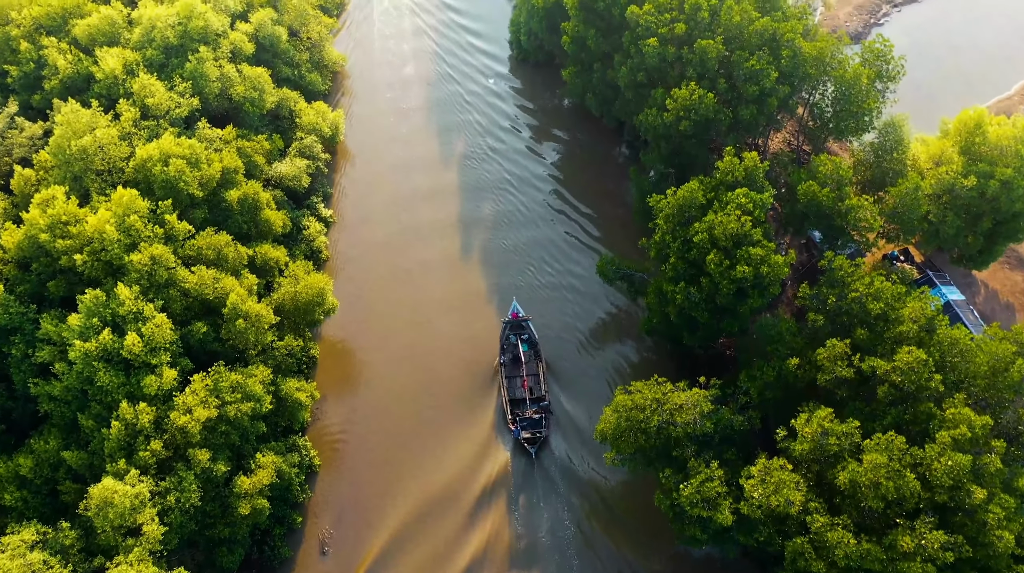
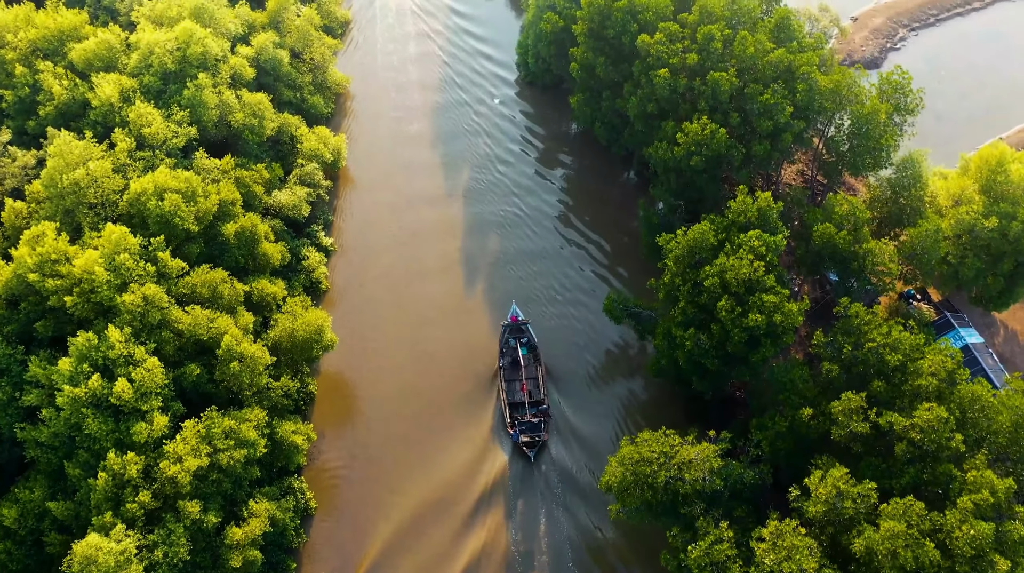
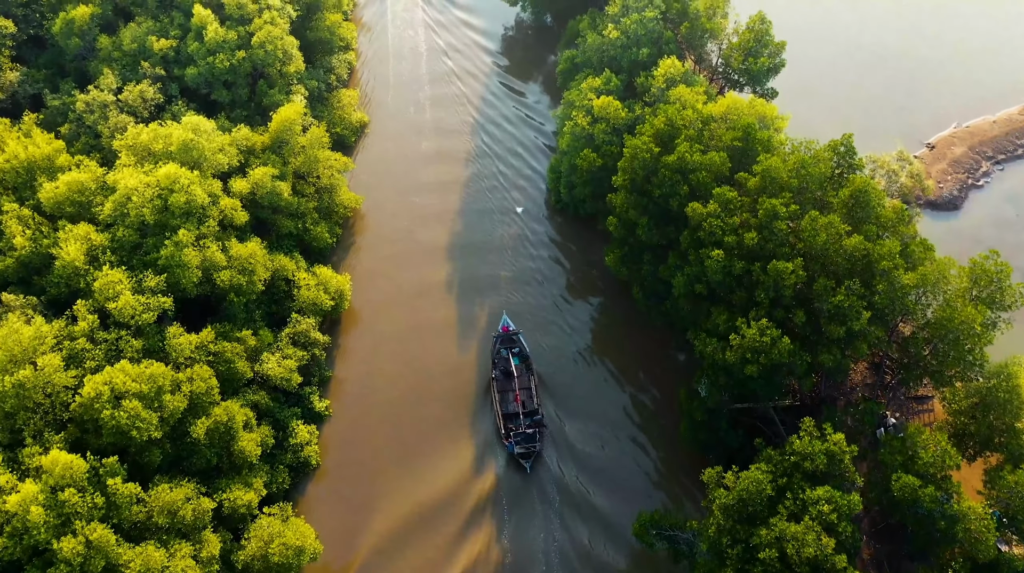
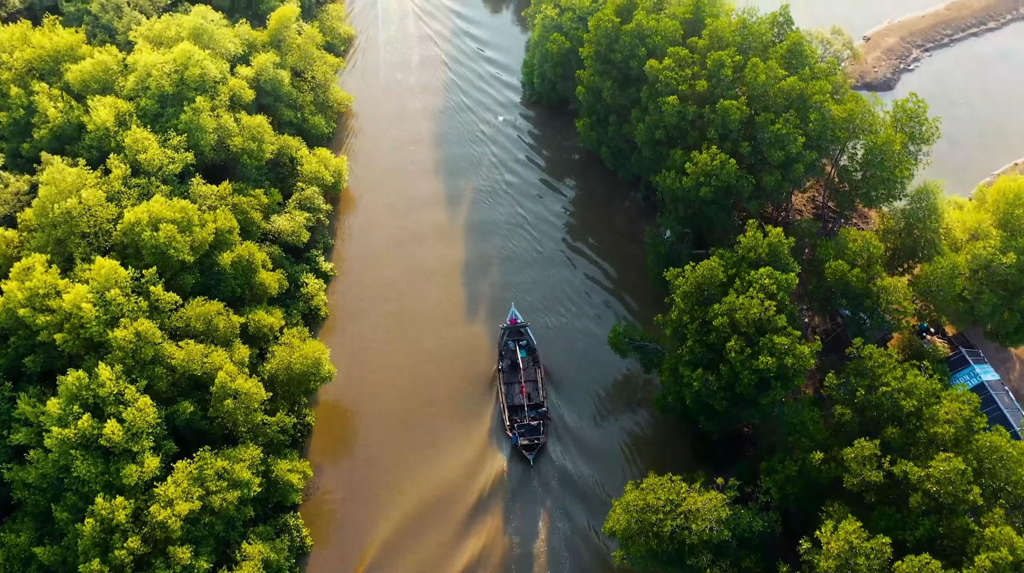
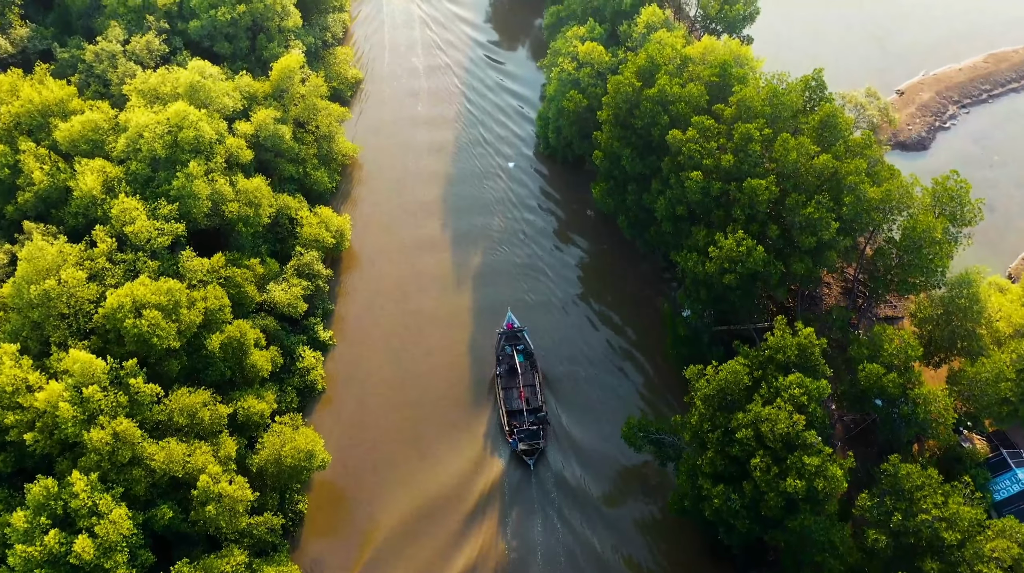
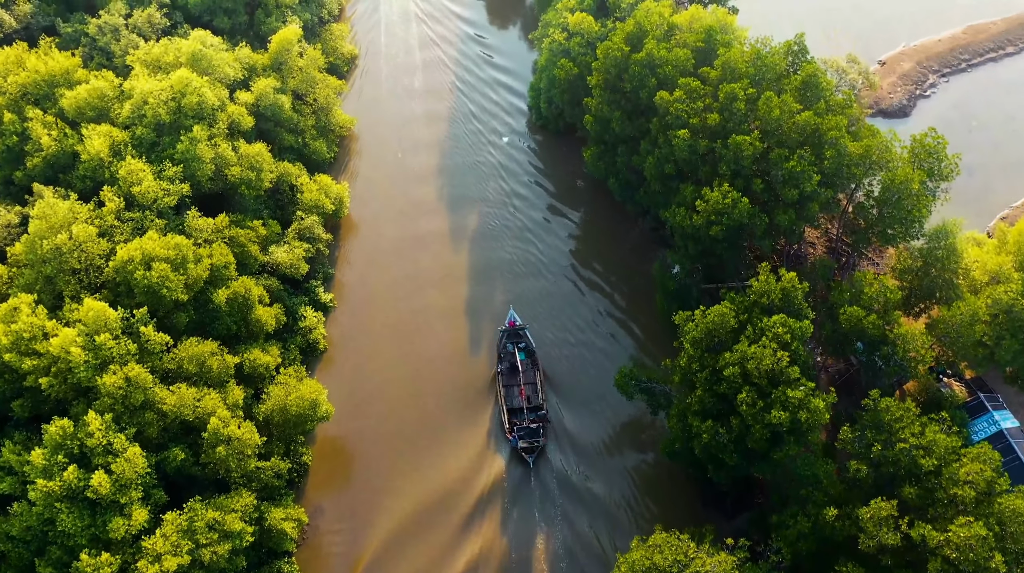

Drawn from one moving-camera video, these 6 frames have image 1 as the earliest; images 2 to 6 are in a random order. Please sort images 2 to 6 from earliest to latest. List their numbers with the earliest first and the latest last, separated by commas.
2, 4, 6, 5, 3
